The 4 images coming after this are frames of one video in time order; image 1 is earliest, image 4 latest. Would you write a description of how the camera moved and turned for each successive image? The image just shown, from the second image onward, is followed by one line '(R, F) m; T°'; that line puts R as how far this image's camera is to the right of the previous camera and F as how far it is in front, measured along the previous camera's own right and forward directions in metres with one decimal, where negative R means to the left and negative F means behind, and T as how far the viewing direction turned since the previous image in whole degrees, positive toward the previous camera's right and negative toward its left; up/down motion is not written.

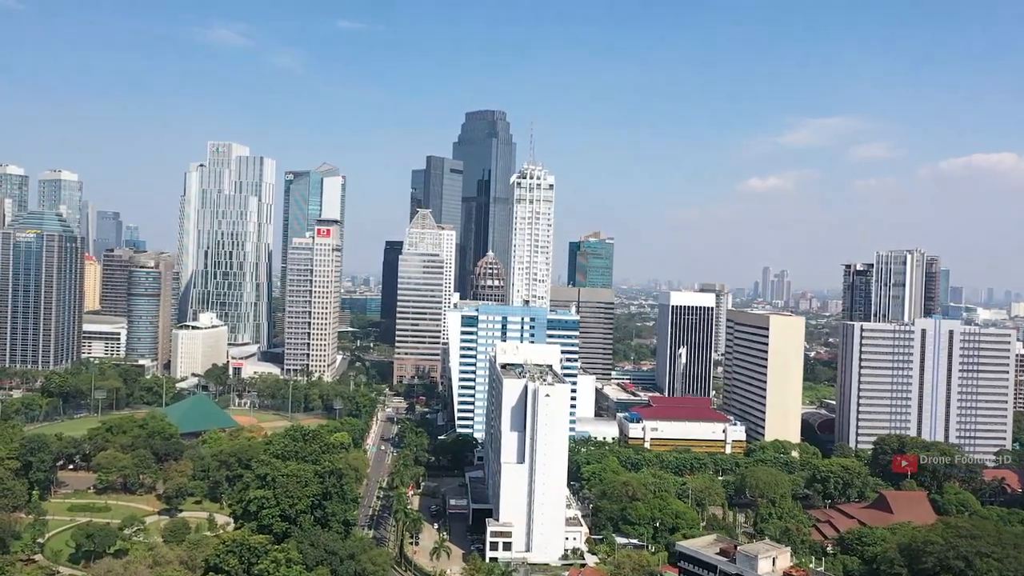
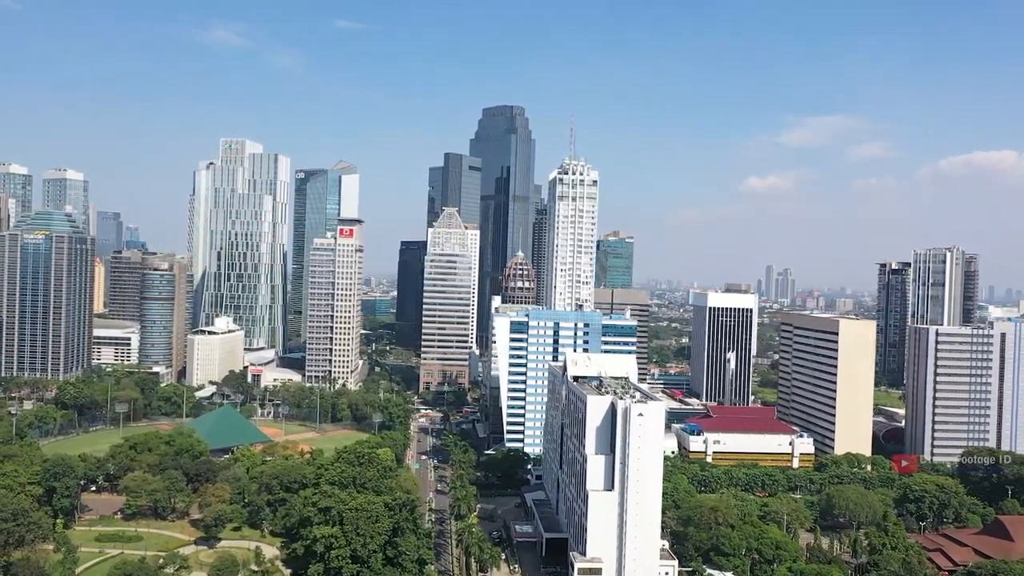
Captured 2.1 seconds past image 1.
(-5.7, +6.2) m; 0°
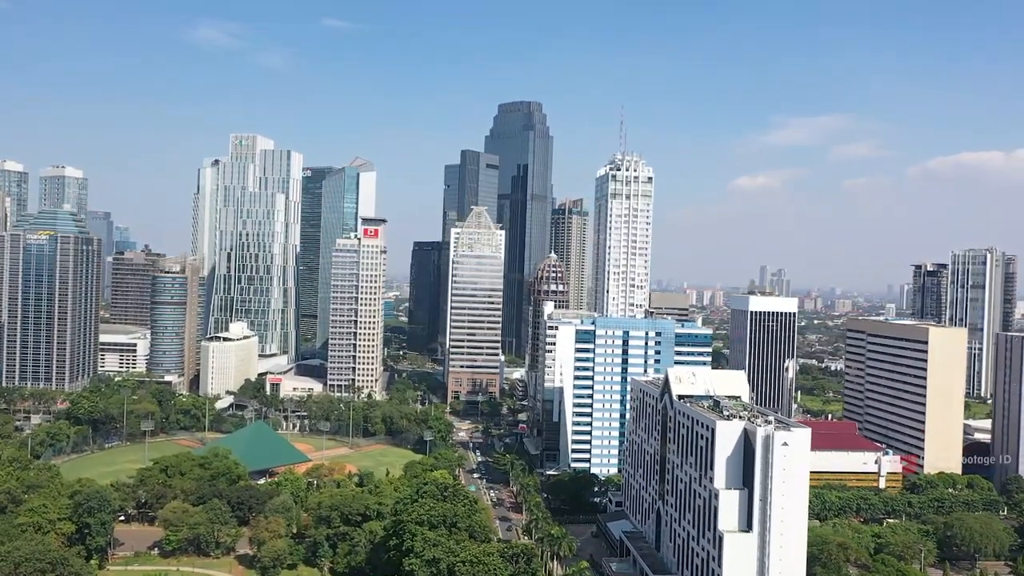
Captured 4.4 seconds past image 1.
(-7.4, +7.1) m; +1°
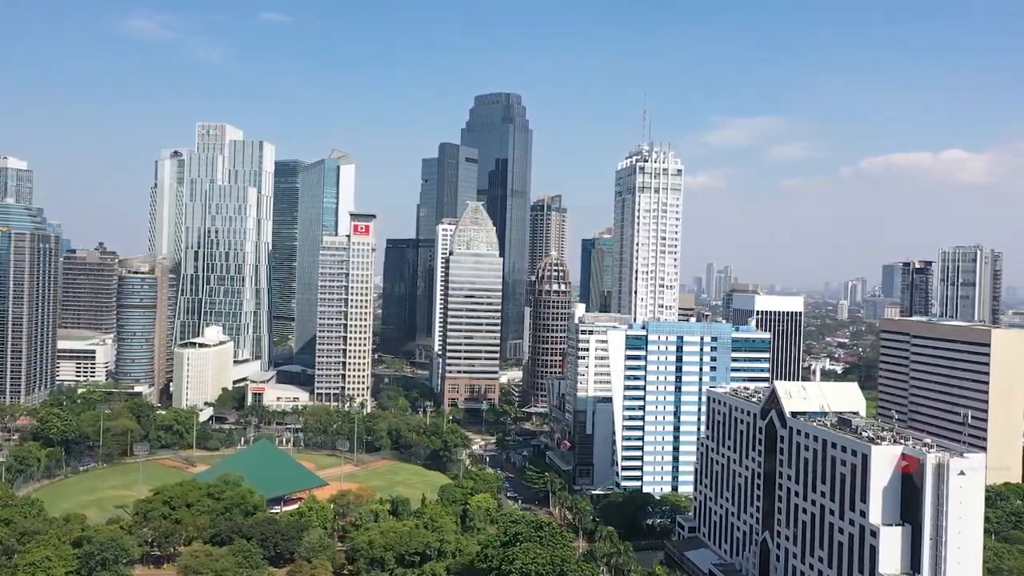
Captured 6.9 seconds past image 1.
(-8.7, +7.6) m; +4°
